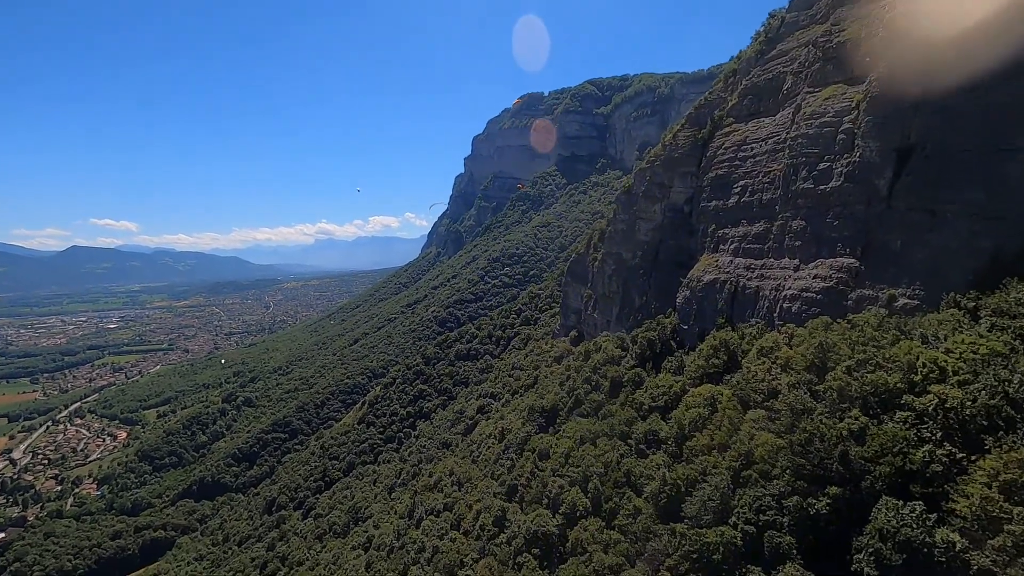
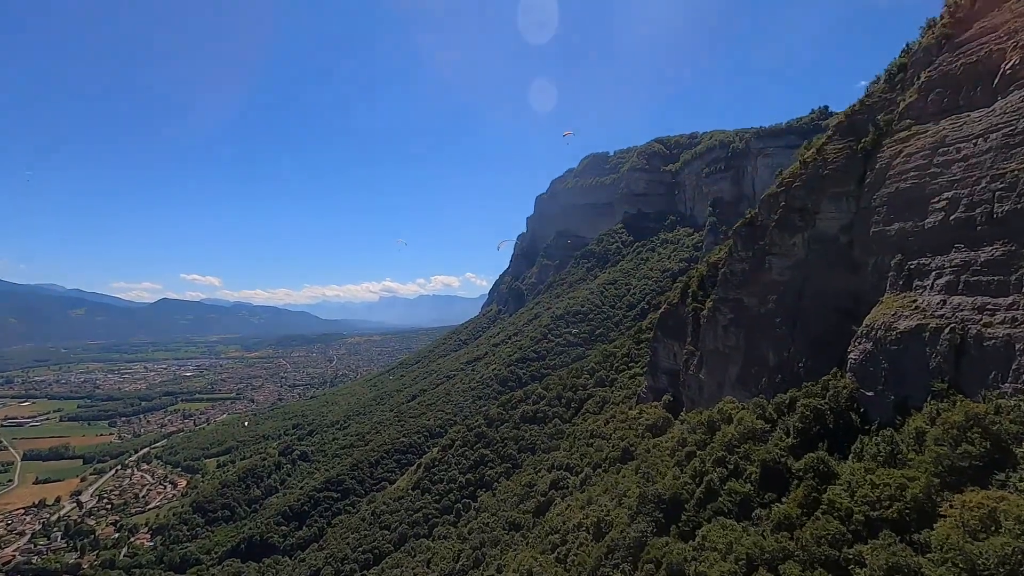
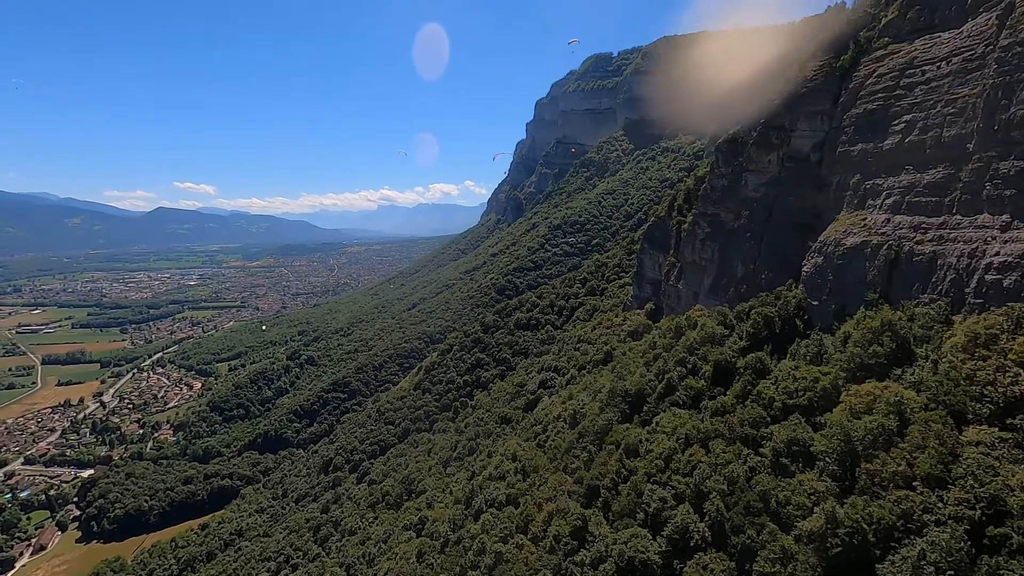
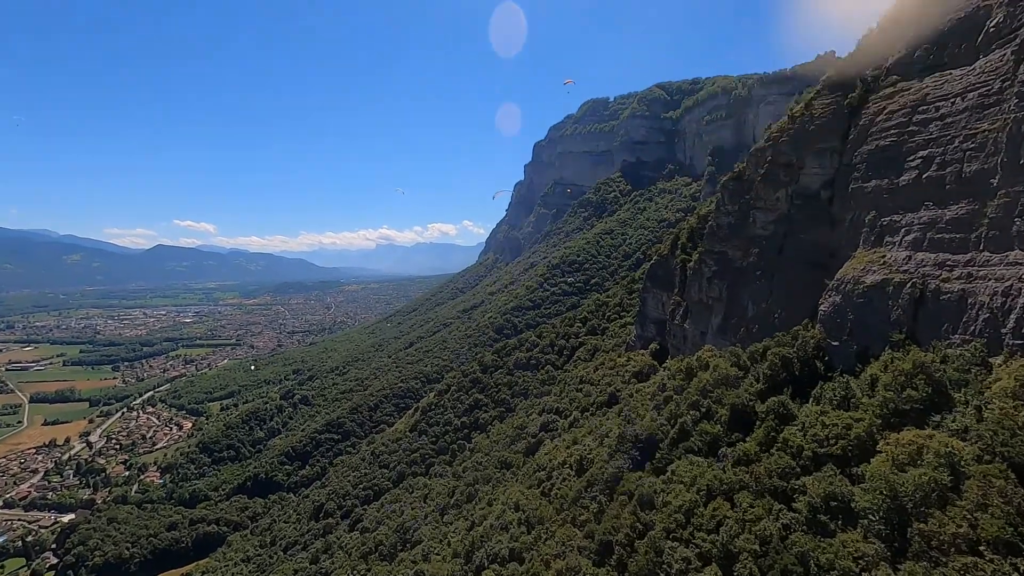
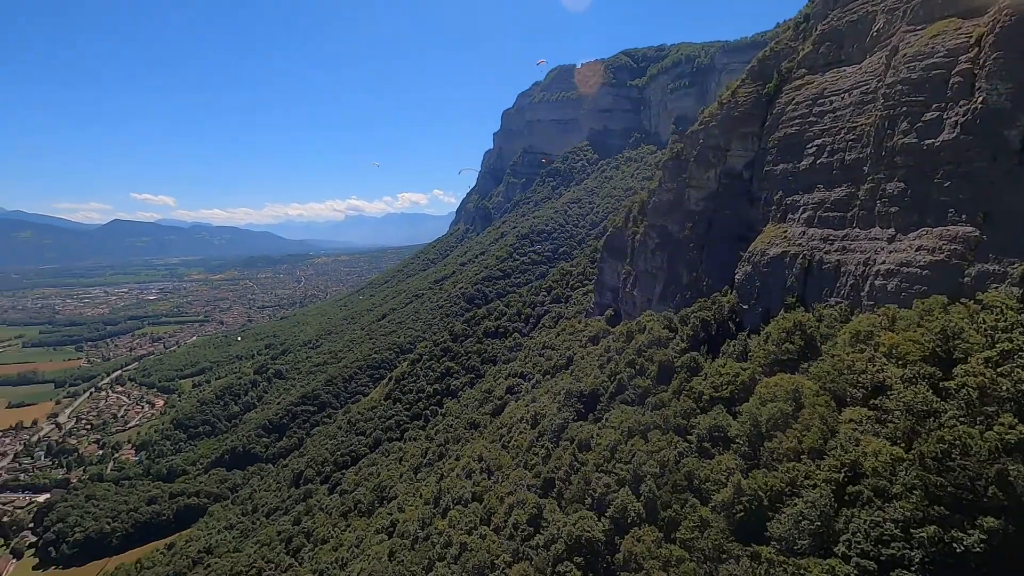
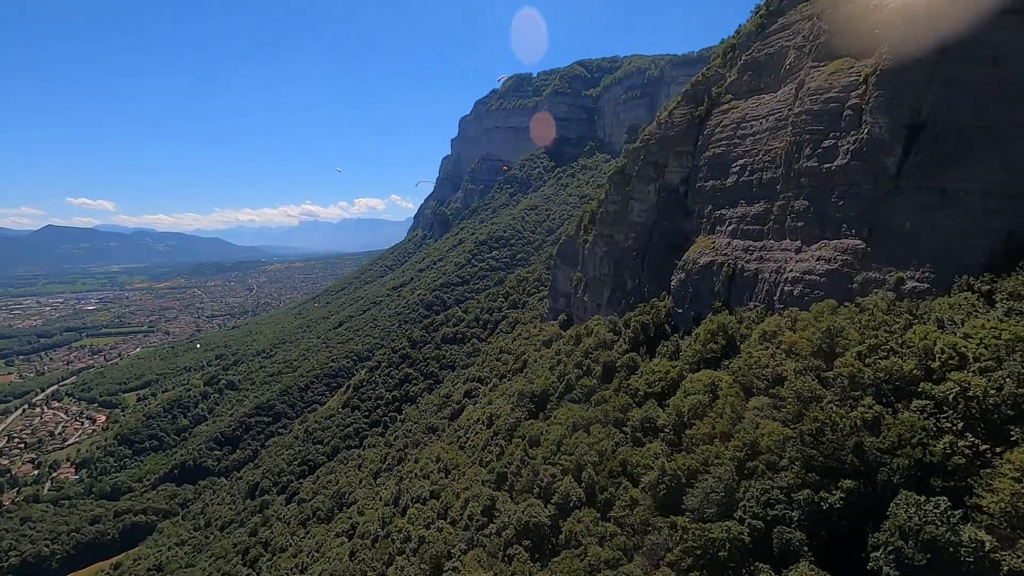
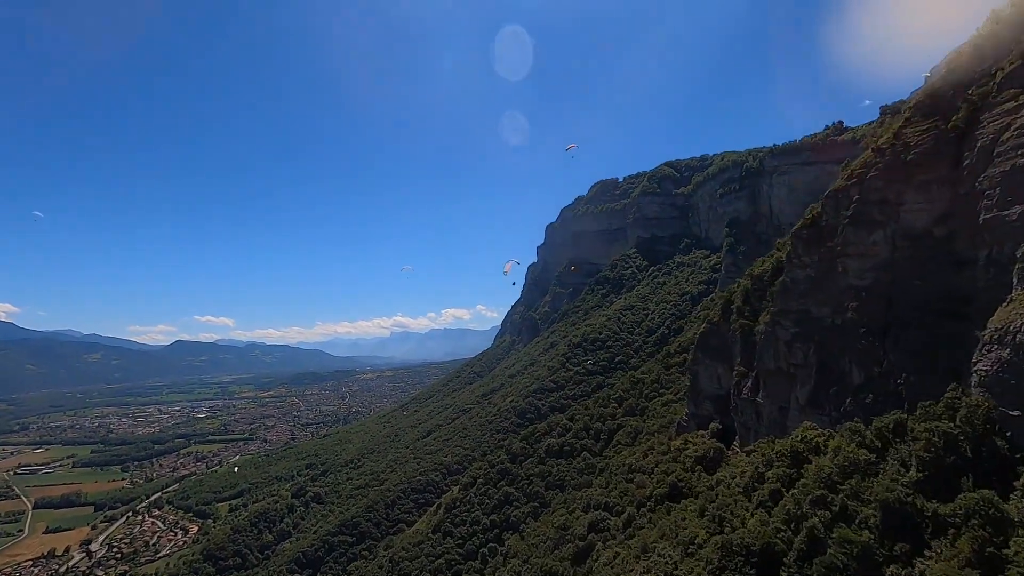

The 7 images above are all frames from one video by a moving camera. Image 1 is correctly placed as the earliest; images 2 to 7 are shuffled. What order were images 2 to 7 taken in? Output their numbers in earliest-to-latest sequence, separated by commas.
6, 5, 3, 4, 2, 7
